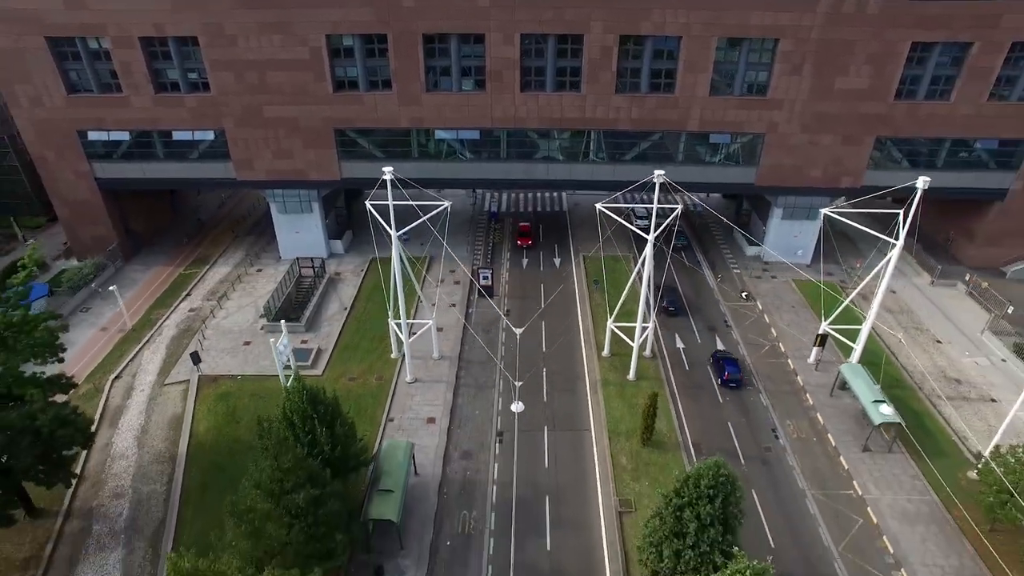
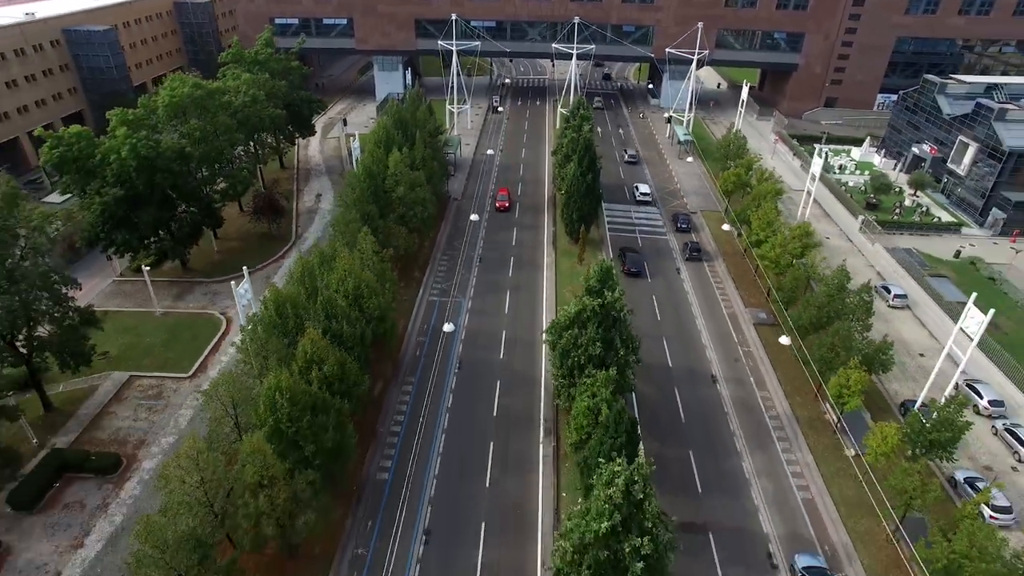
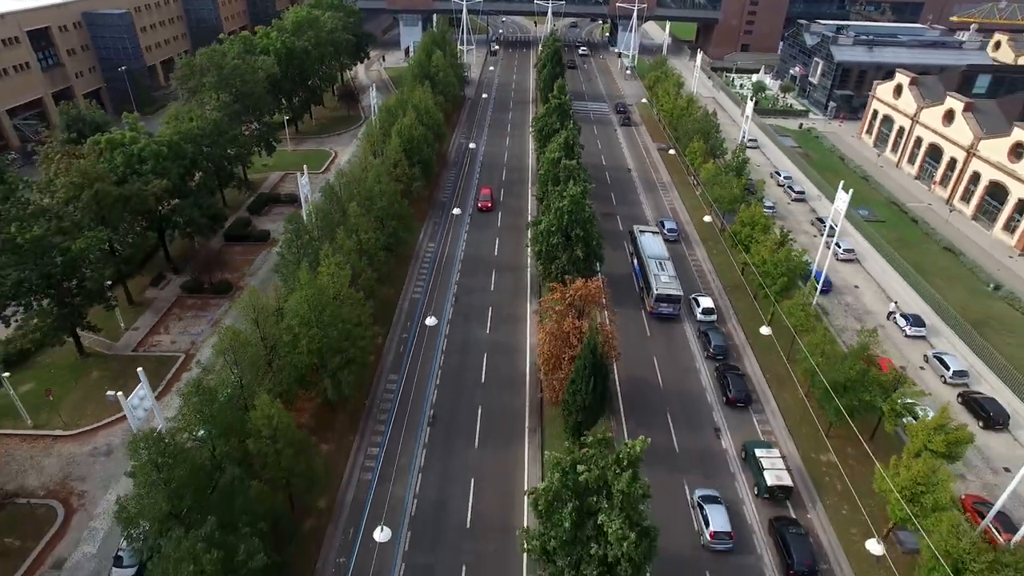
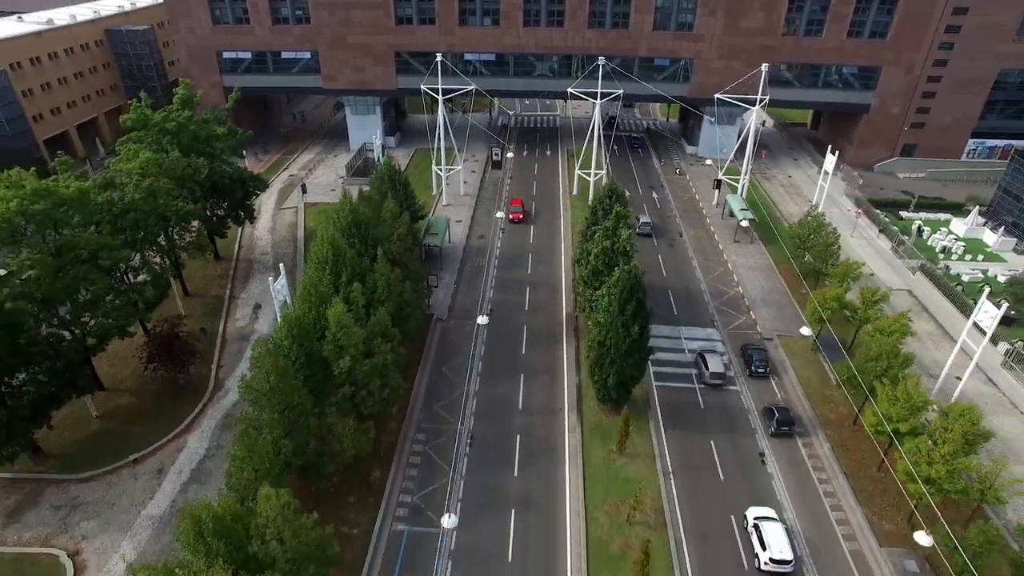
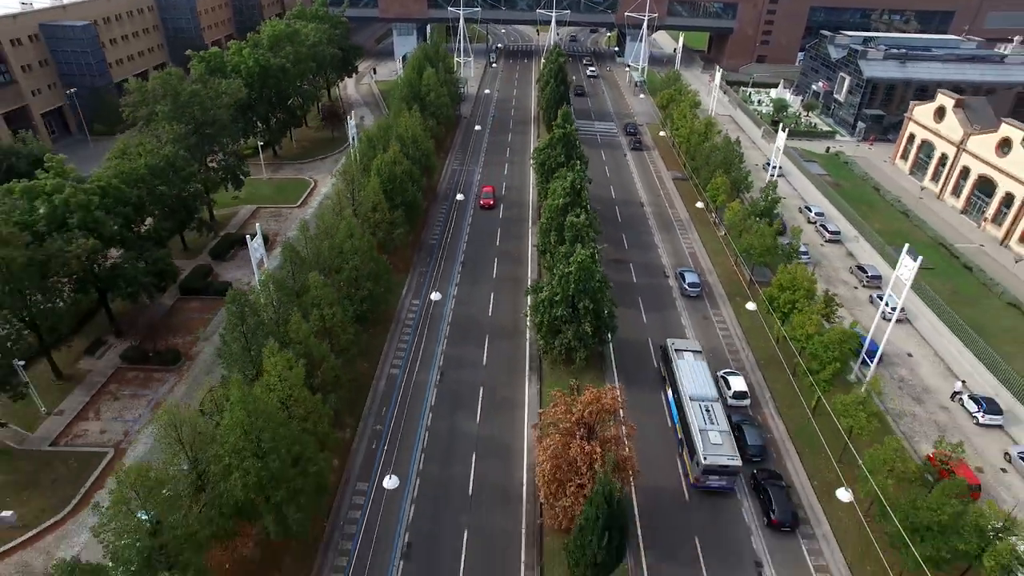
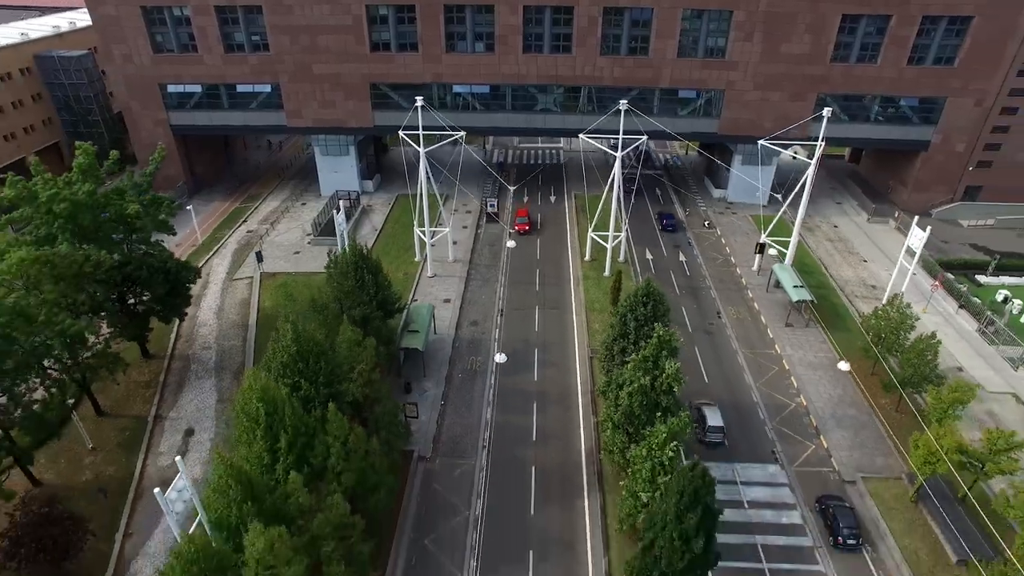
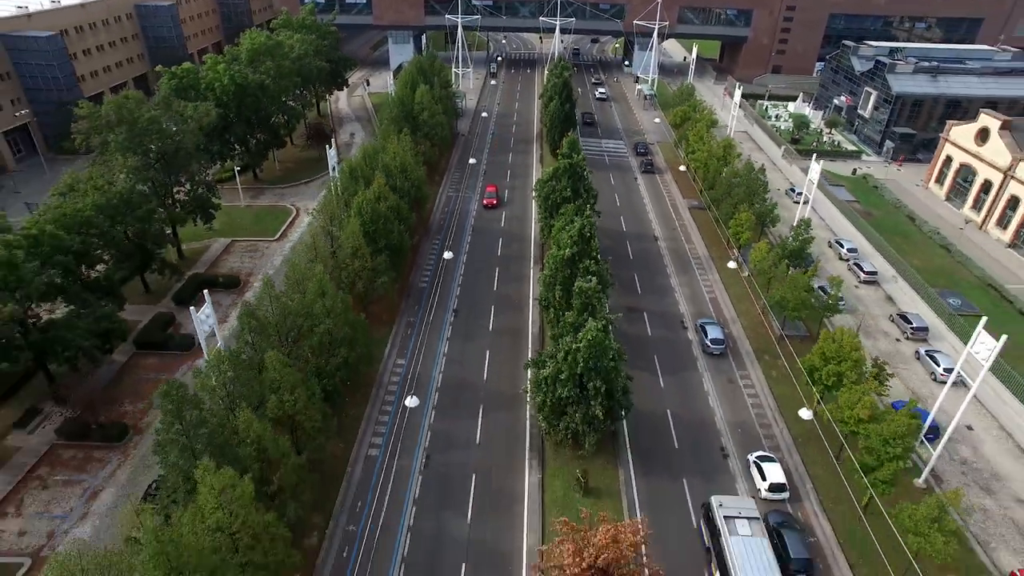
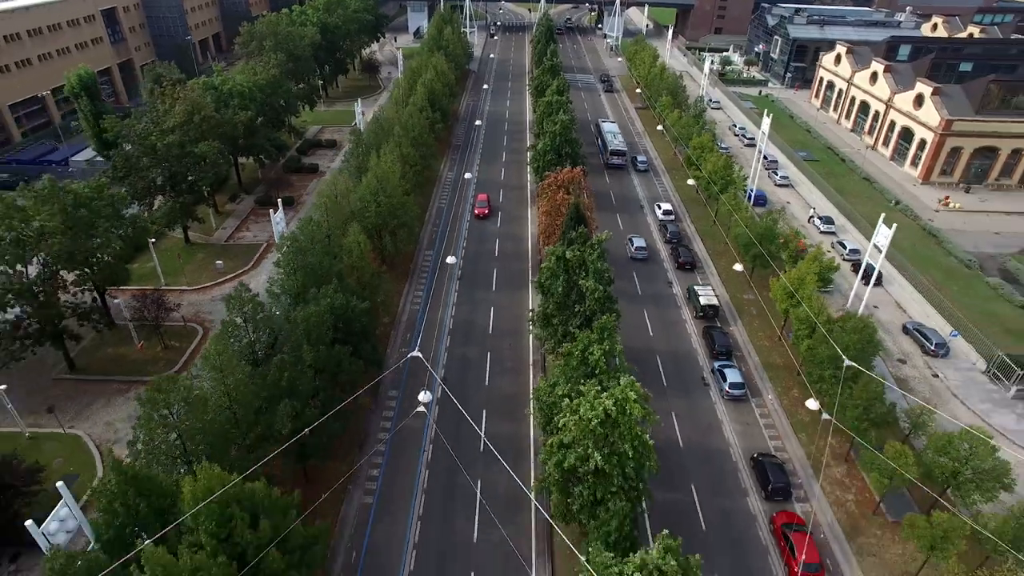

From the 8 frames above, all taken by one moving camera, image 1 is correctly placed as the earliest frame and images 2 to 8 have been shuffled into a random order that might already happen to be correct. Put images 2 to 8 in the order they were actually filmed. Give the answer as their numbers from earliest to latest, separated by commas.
6, 4, 2, 7, 5, 3, 8
